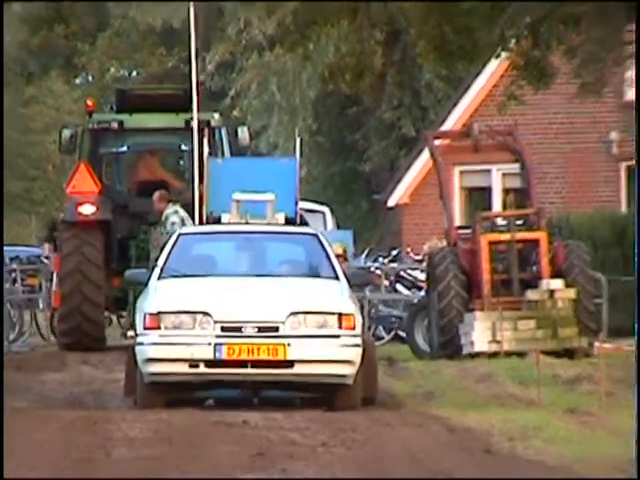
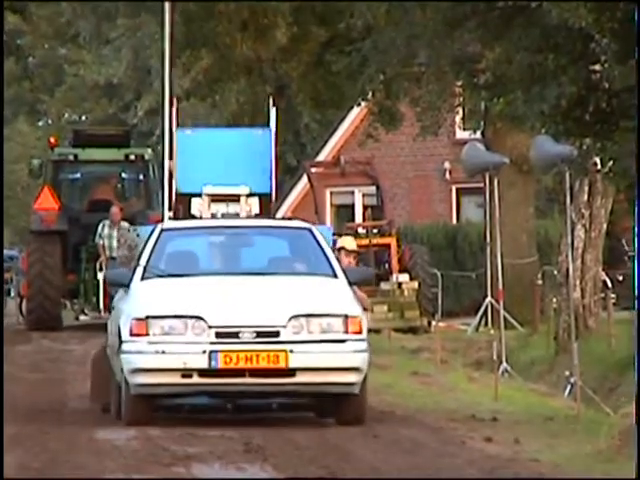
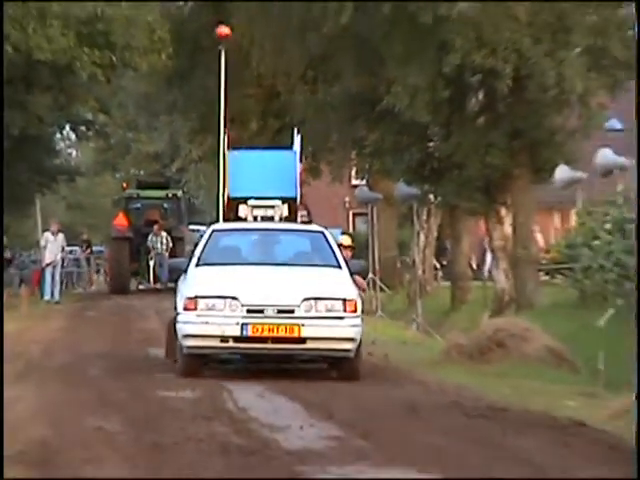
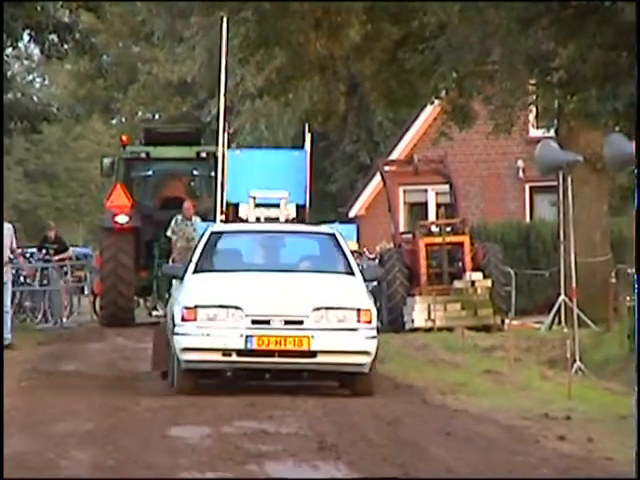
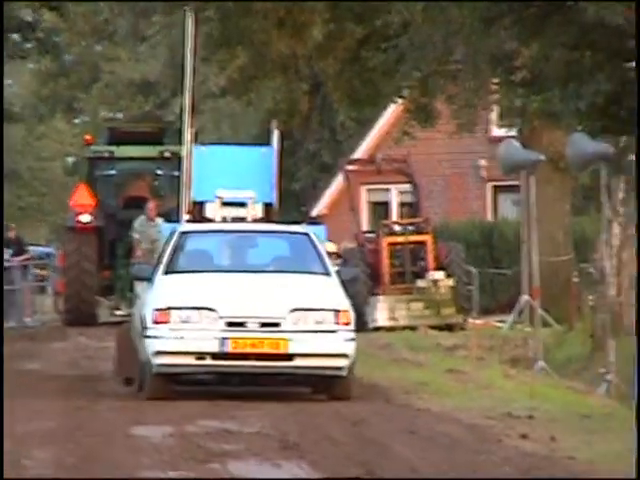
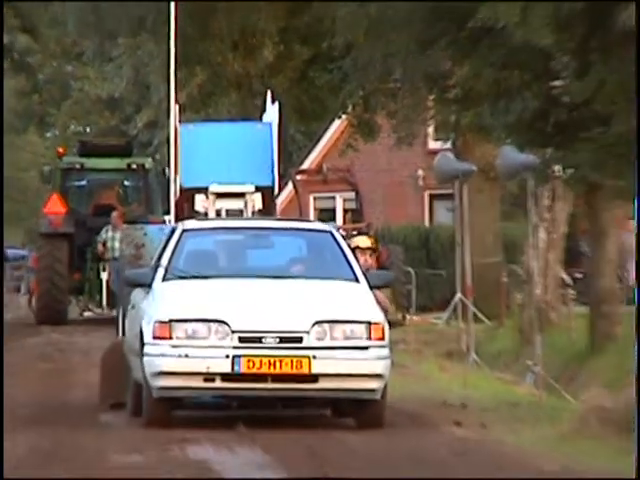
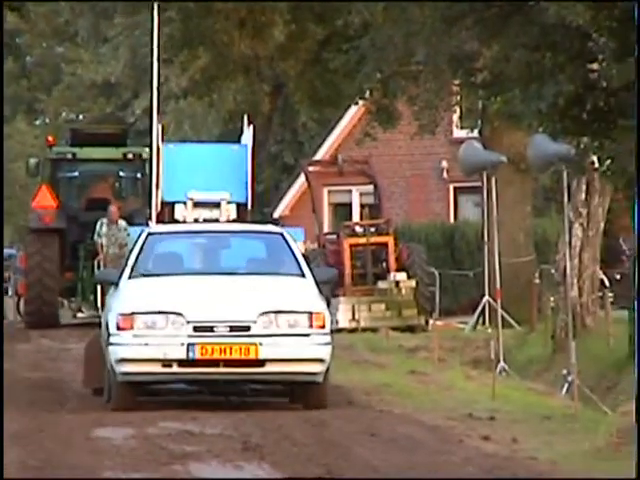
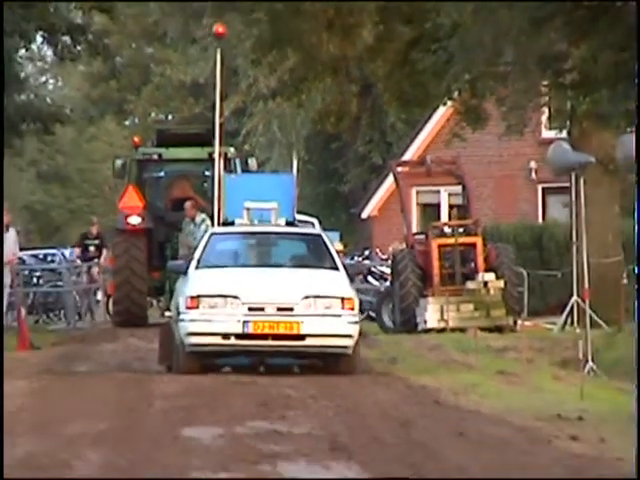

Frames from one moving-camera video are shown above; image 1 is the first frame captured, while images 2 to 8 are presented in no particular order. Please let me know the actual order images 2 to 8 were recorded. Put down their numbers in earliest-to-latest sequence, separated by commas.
8, 4, 5, 7, 2, 6, 3
